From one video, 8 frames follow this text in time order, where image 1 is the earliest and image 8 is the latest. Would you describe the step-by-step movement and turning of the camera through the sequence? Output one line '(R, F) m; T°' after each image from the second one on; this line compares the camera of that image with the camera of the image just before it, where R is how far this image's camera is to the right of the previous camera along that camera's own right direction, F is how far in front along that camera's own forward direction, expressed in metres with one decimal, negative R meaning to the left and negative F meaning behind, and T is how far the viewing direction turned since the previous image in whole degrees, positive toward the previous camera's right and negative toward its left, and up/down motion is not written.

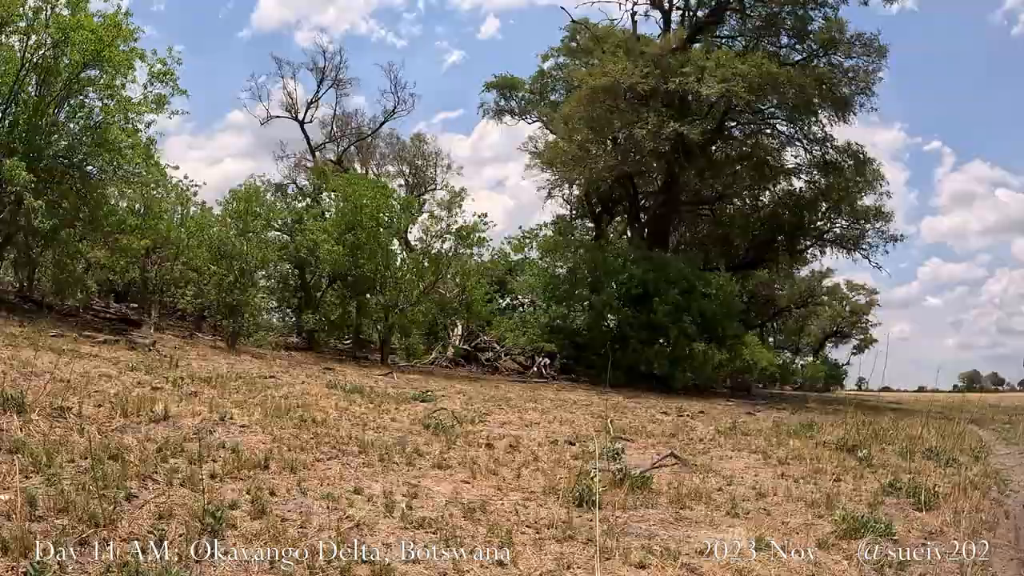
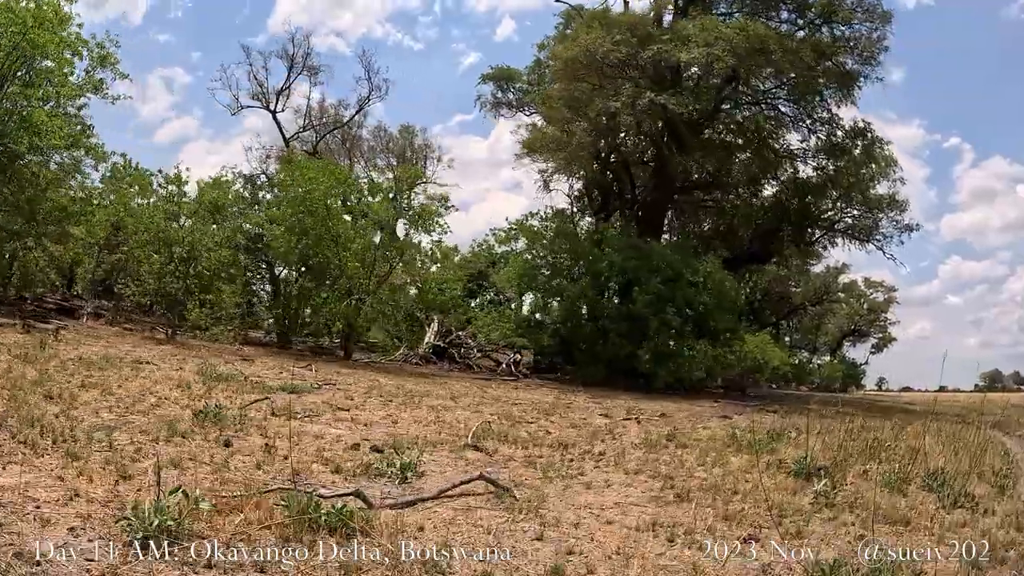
(+1.0, +1.7) m; -1°
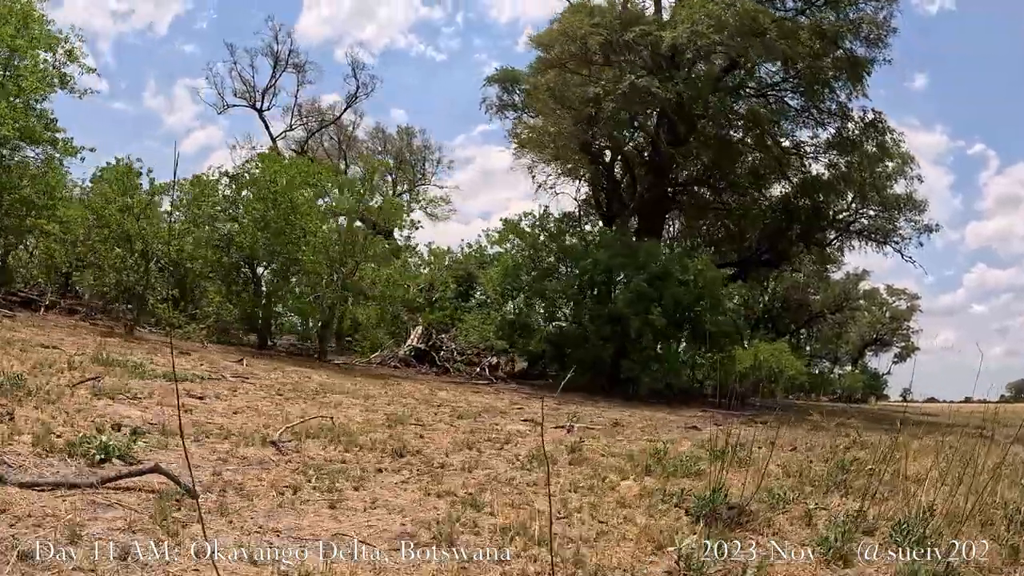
(+0.8, +1.2) m; -1°
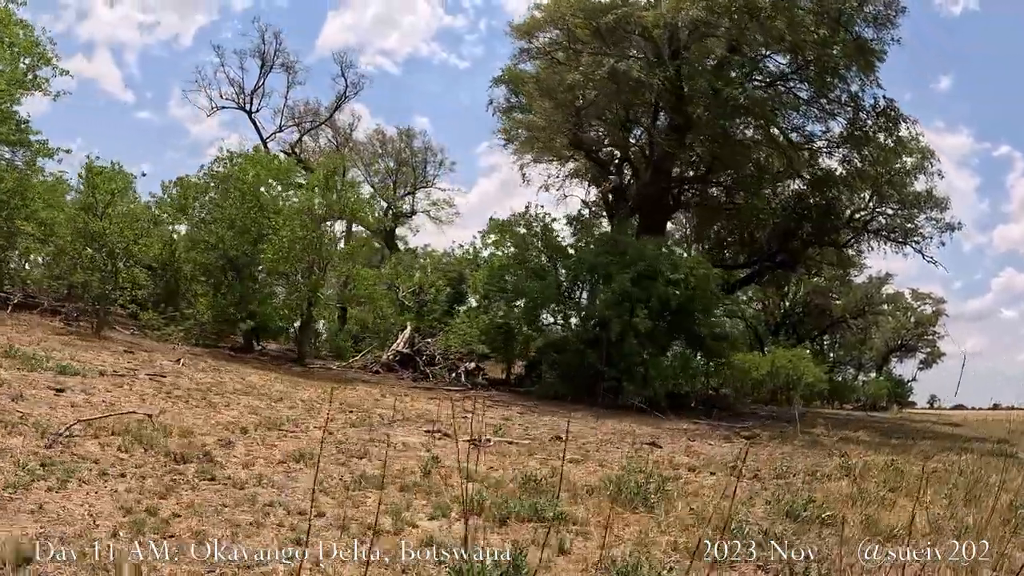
(+0.7, +1.1) m; -2°
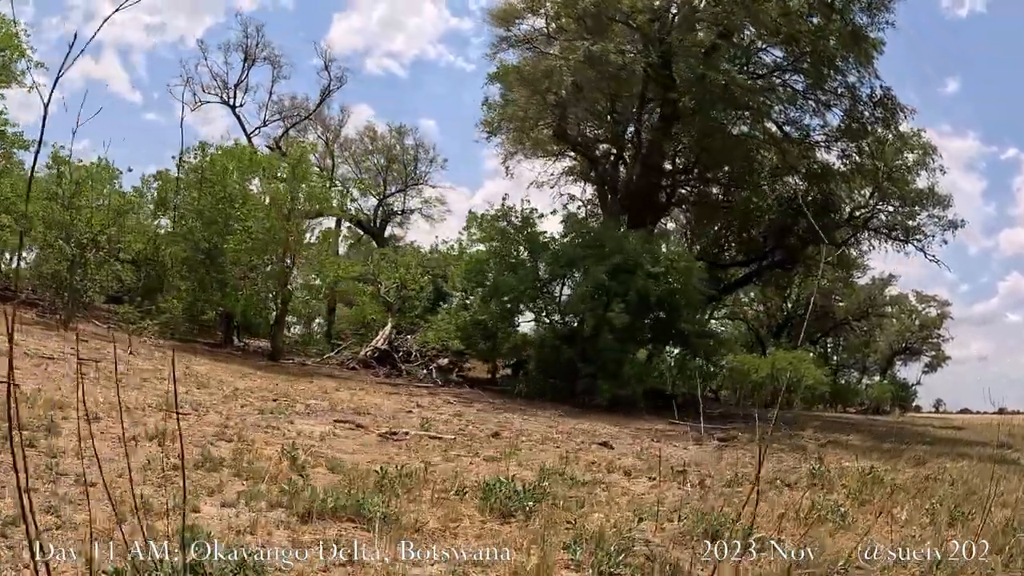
(+0.5, +0.7) m; 0°
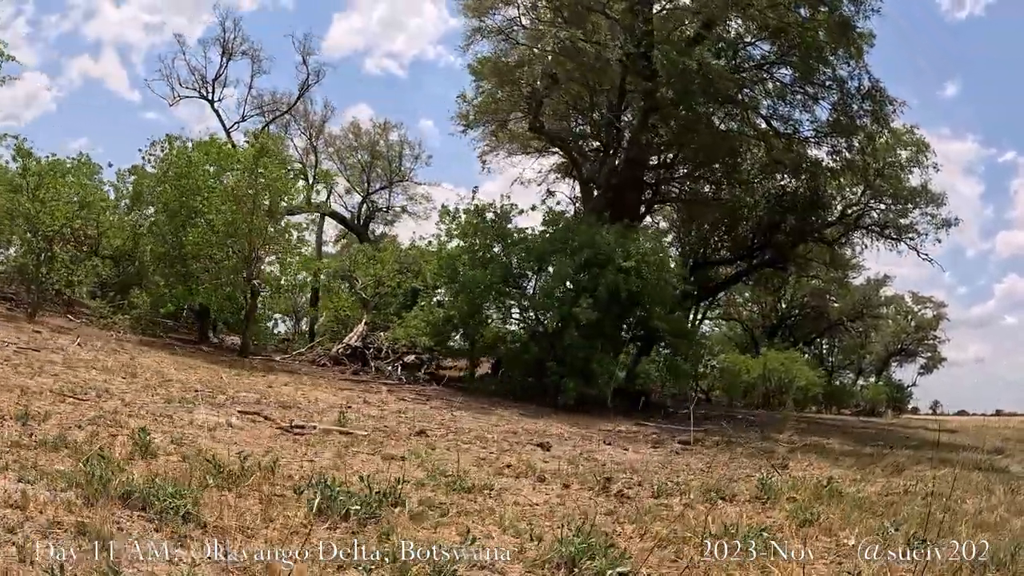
(+0.4, +0.5) m; 0°
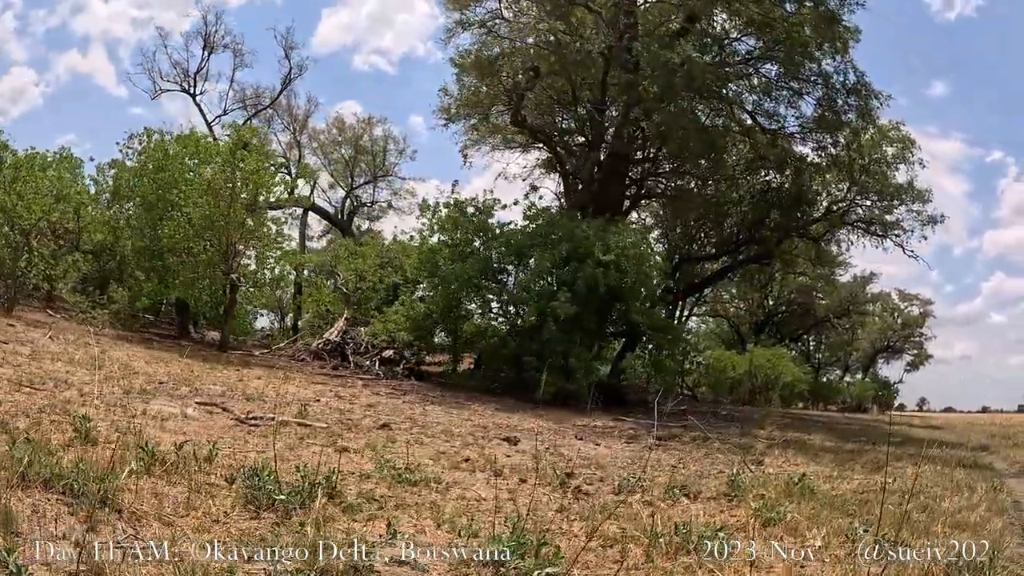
(+0.1, +0.2) m; +1°
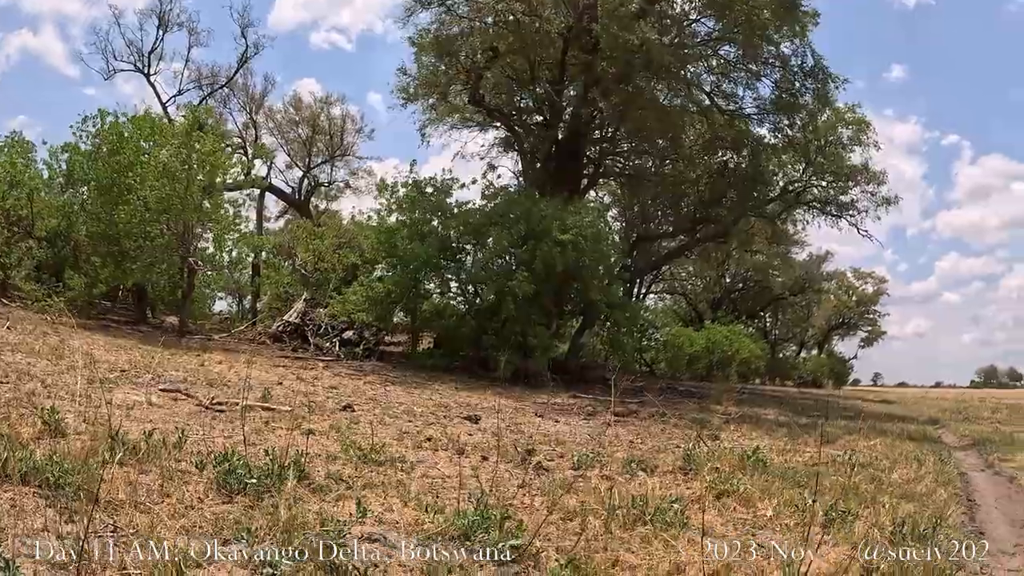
(0.0, -0.1) m; +3°
